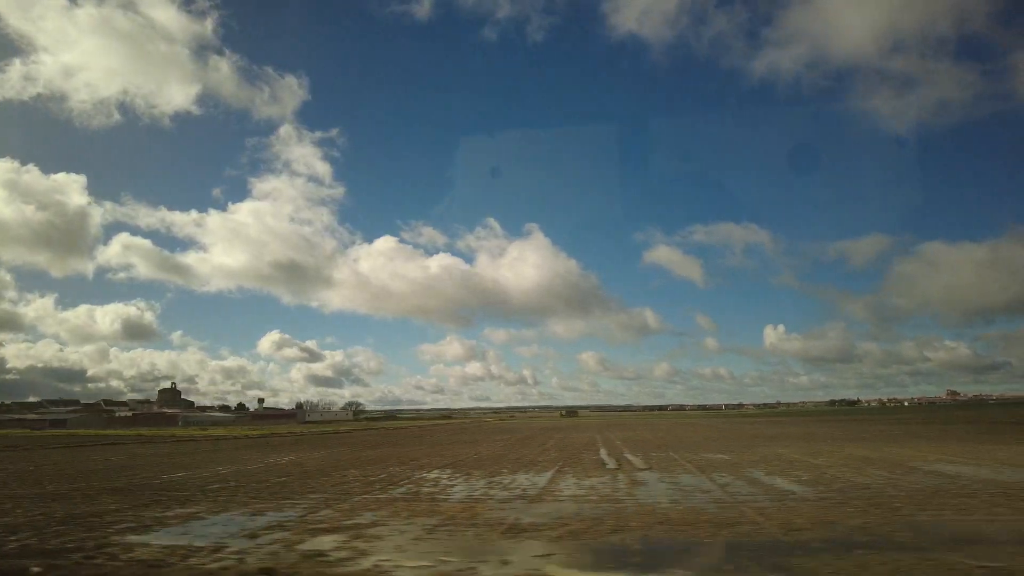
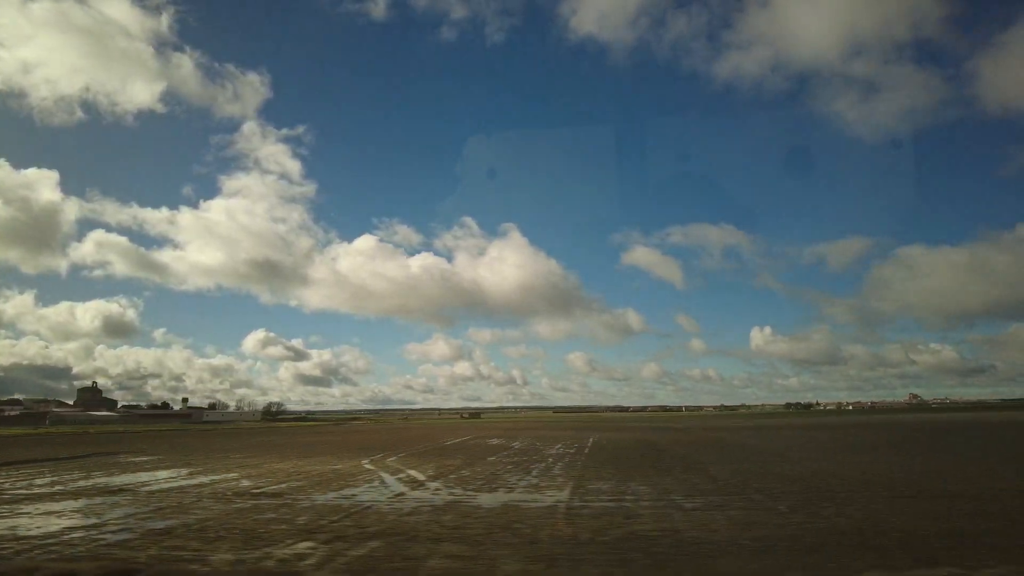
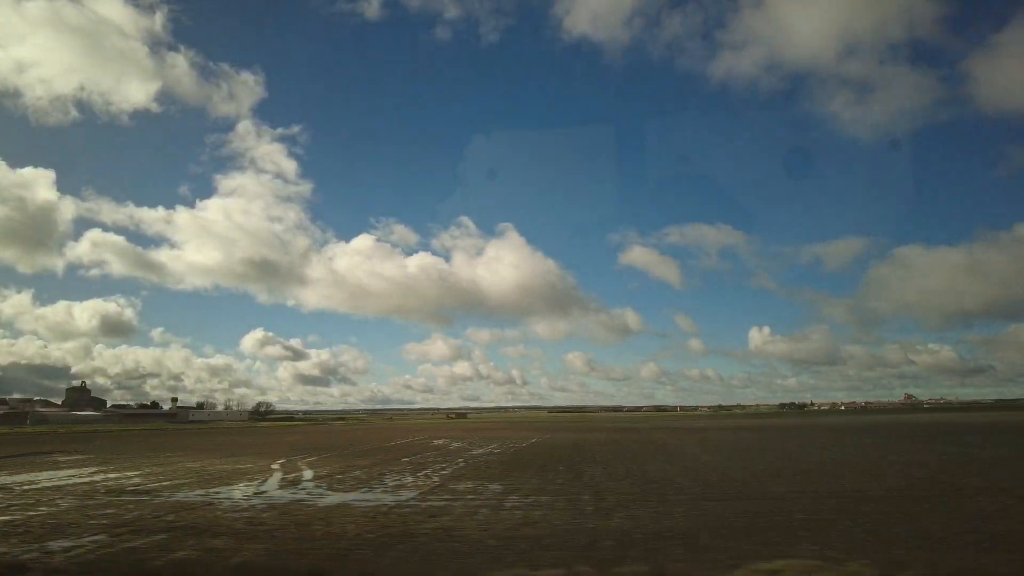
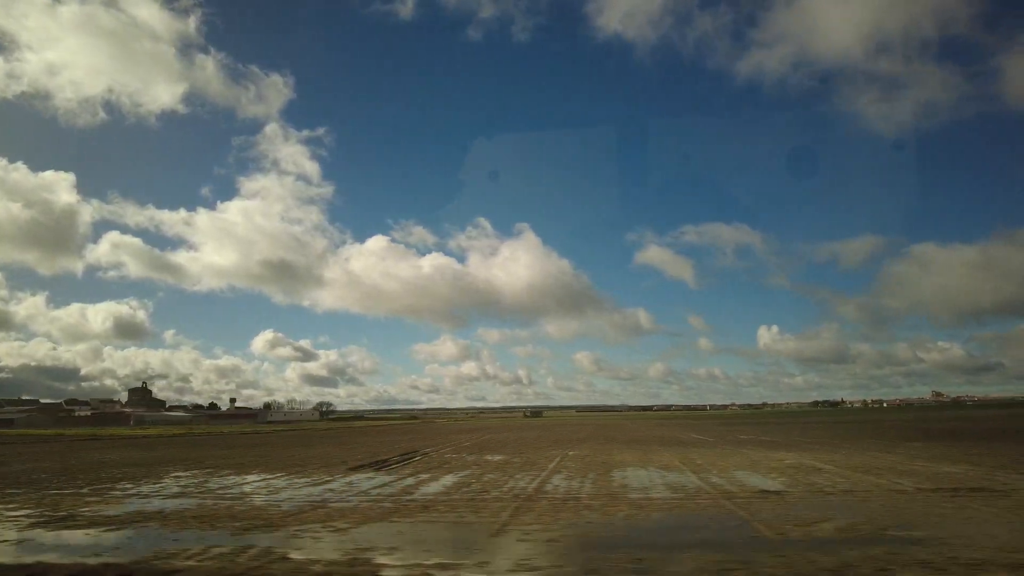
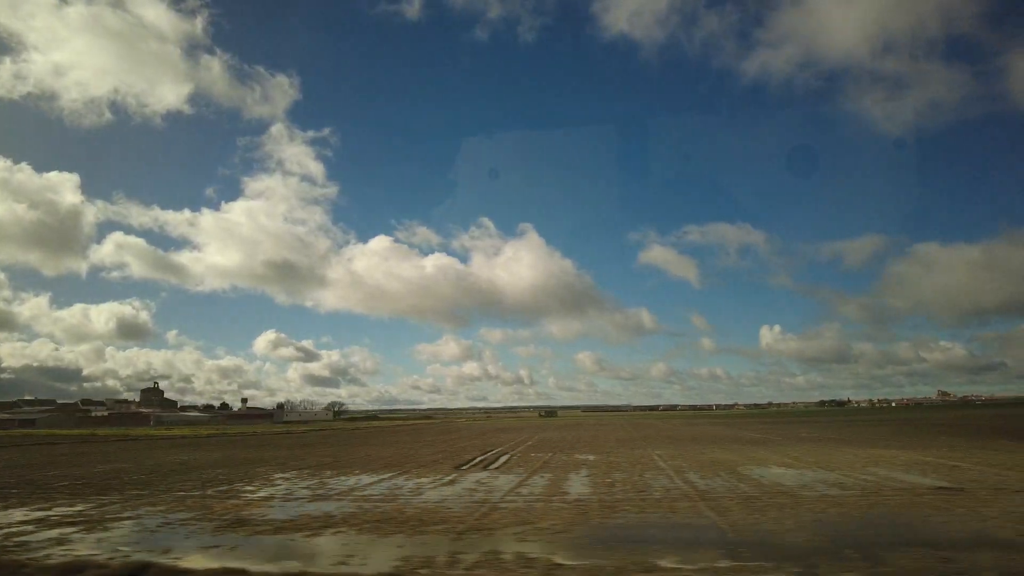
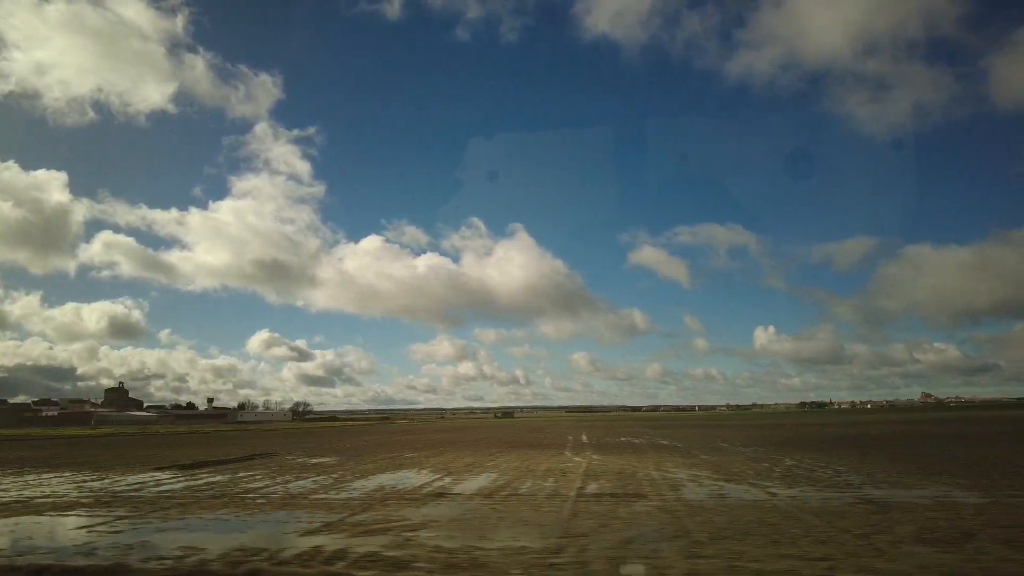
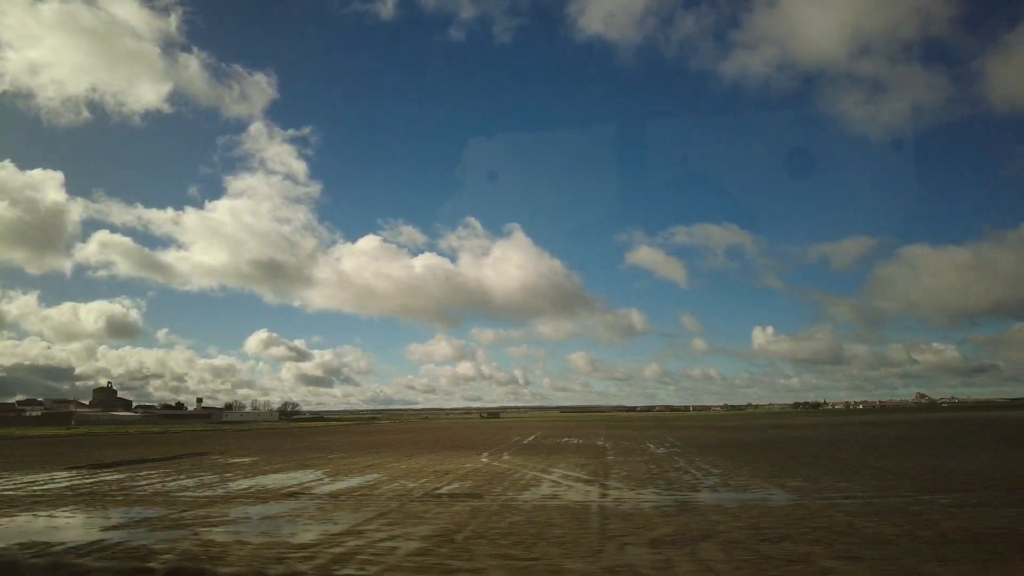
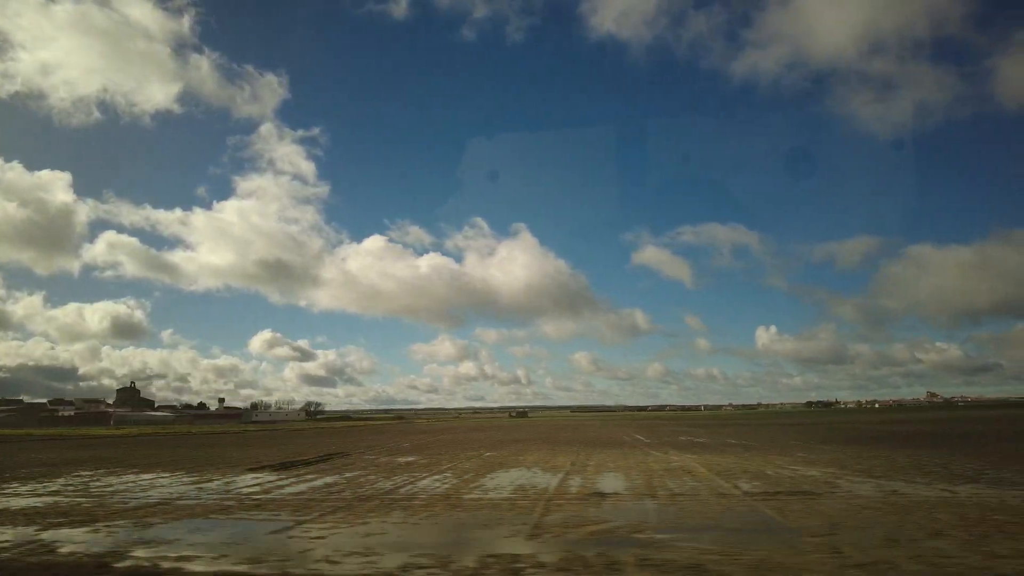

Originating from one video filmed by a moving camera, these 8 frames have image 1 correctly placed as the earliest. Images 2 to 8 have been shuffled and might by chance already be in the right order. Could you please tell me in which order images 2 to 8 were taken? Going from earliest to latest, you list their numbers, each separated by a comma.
5, 4, 8, 6, 7, 2, 3
